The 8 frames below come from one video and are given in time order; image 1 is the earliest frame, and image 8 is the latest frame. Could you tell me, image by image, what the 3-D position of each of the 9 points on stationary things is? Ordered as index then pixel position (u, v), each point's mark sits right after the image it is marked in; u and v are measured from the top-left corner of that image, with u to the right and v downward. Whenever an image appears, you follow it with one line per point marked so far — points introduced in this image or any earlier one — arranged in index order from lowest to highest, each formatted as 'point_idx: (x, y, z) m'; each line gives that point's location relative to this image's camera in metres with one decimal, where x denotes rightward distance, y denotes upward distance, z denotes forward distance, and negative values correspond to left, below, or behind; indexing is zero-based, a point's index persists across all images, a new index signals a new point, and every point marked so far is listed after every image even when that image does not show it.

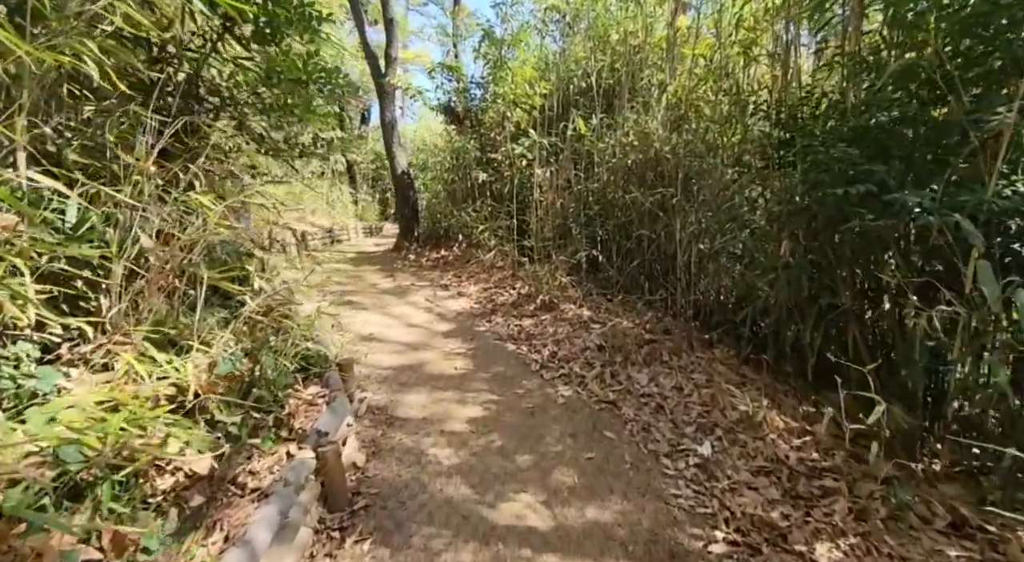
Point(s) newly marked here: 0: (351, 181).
0: (-2.9, +1.8, +10.0) m
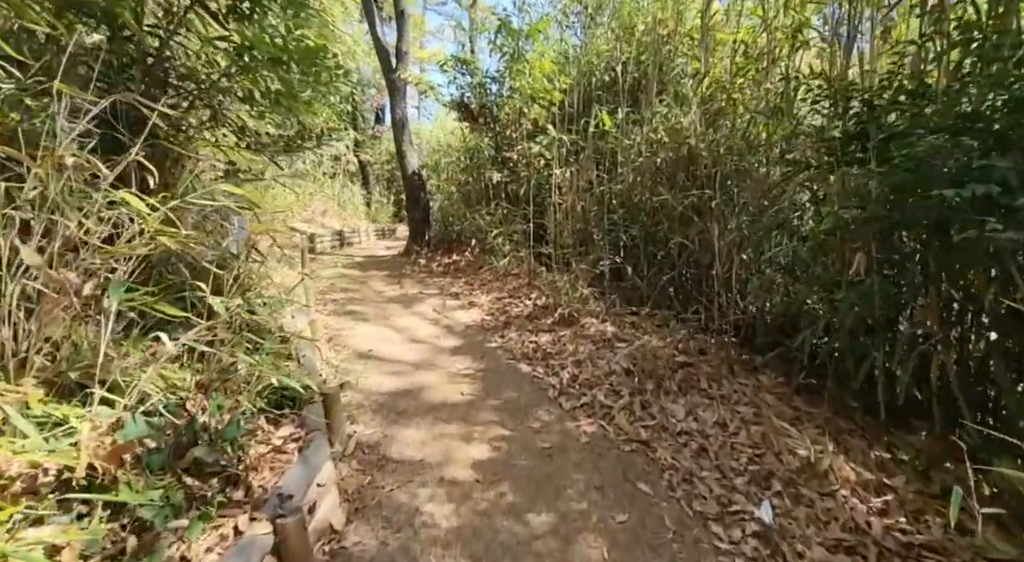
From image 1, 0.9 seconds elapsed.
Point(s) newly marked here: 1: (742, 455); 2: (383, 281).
0: (-2.6, +1.8, +9.8) m
1: (+0.8, -0.6, +1.9) m
2: (-1.1, 0.0, +4.8) m
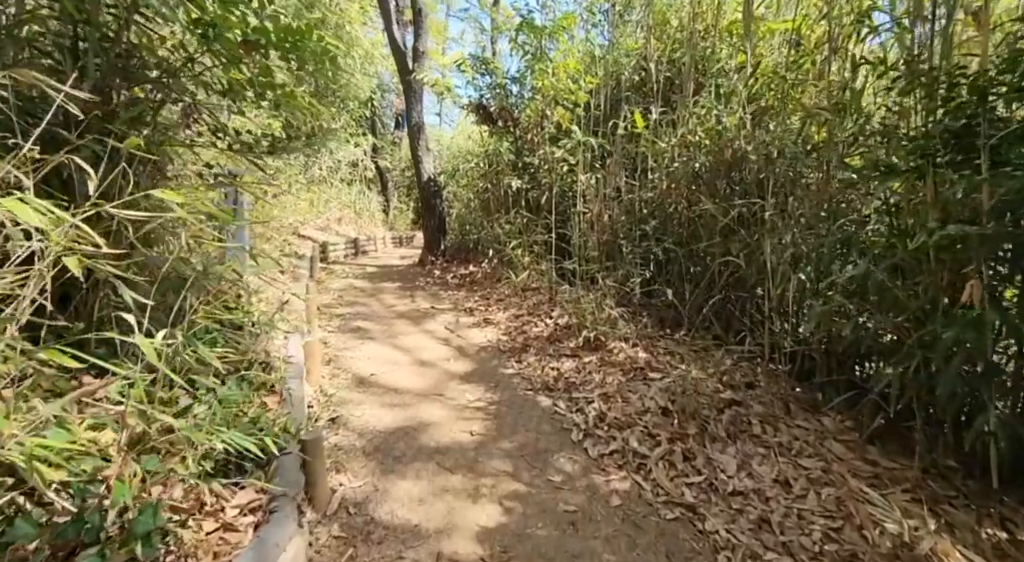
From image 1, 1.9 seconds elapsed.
0: (-2.2, +1.6, +9.6) m
1: (+0.8, -0.7, +1.5) m
2: (-1.0, -0.1, +4.5) m
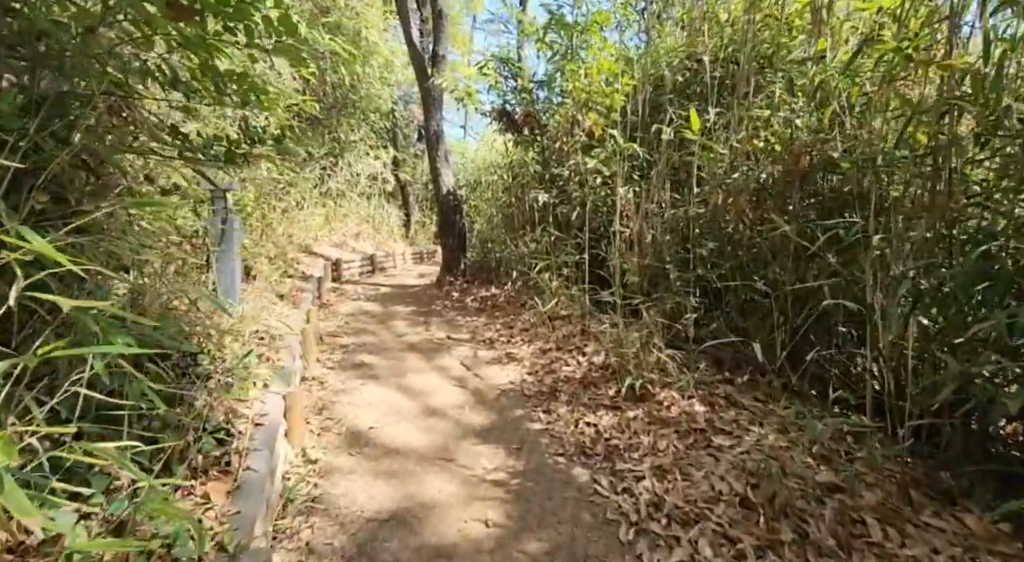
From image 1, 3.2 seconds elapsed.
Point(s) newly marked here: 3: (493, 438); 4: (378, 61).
0: (-1.8, +1.3, +9.2) m
1: (+0.9, -0.8, +1.0) m
2: (-0.8, -0.3, +4.1) m
3: (-0.1, -0.6, +2.2) m
4: (-1.7, +2.8, +7.0) m
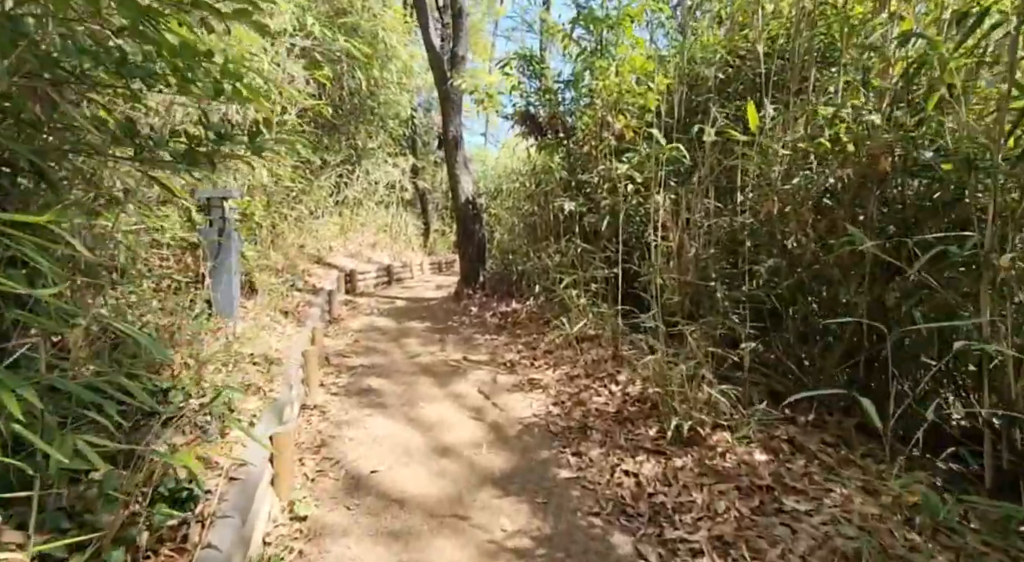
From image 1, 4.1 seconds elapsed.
0: (-1.5, +1.1, +9.0) m
1: (+0.9, -0.9, +0.6) m
2: (-0.6, -0.4, +3.8) m
3: (0.0, -0.7, +1.9) m
4: (-1.4, +2.6, +6.8) m
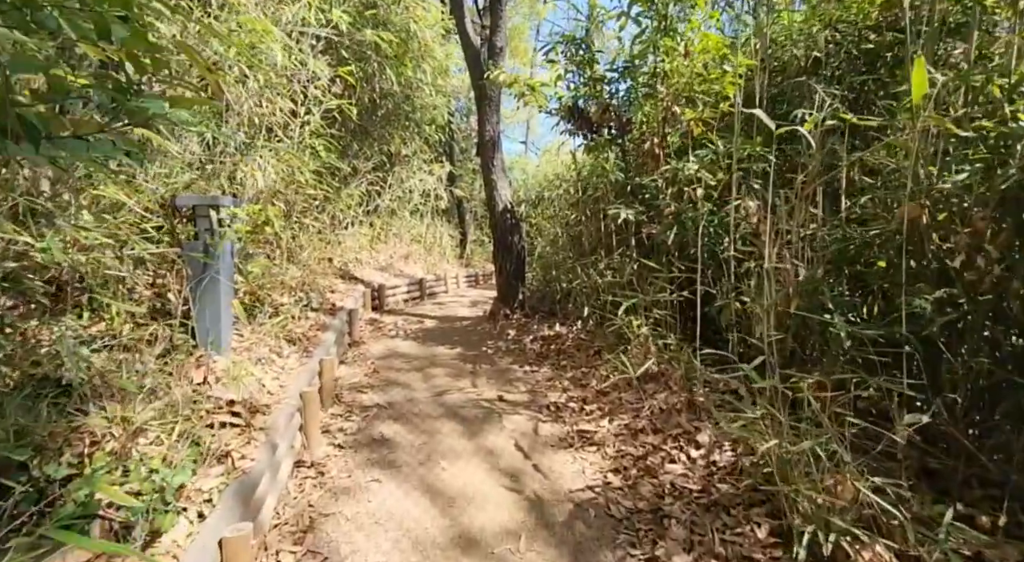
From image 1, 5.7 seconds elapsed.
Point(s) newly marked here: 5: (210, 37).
0: (-0.8, +0.9, +8.5) m
1: (+0.9, -0.9, 0.0) m
2: (-0.4, -0.5, +3.2) m
3: (+0.1, -0.8, +1.3) m
4: (-0.9, +2.5, +6.3) m
5: (-1.6, +1.3, +3.0) m
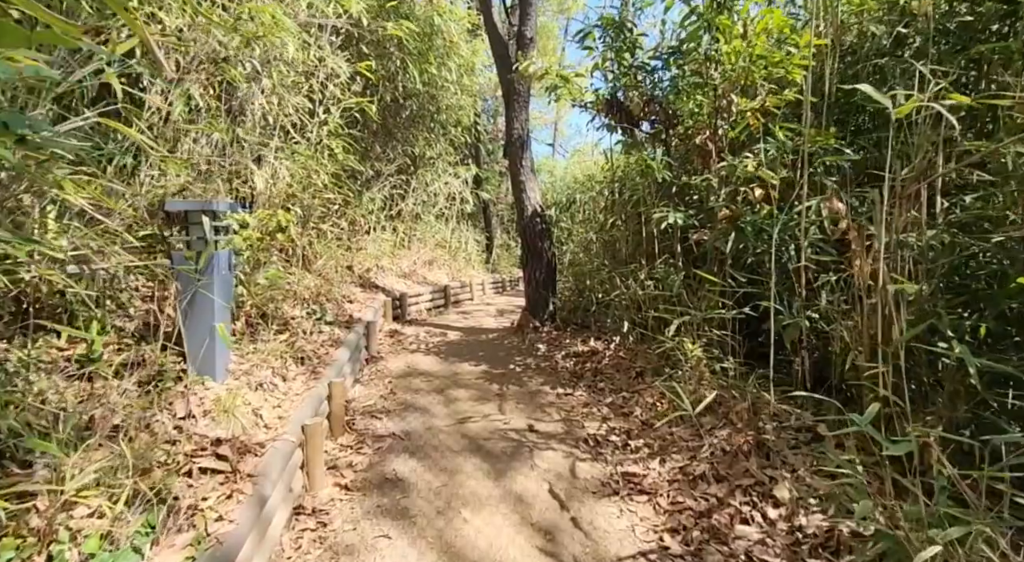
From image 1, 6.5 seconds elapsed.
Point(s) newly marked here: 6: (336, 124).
0: (-0.4, +0.8, +8.2) m
1: (+0.9, -1.0, -0.4) m
2: (-0.2, -0.6, +2.9) m
3: (+0.2, -0.8, +0.9) m
4: (-0.6, +2.4, +6.0) m
5: (-1.5, +1.3, +2.7) m
6: (-1.3, +1.2, +4.1) m
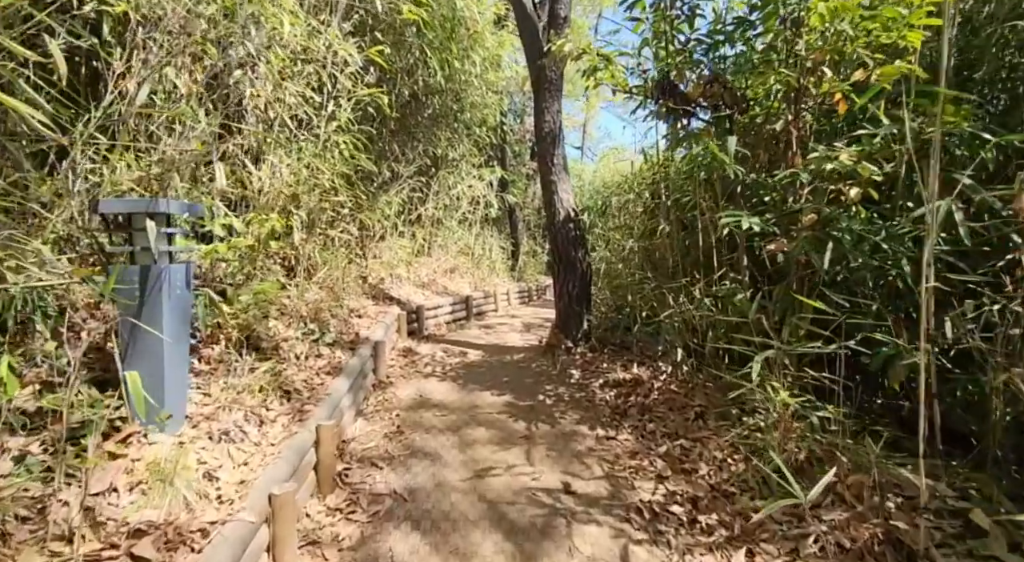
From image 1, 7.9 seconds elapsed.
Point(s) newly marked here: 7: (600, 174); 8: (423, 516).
0: (0.0, +0.7, +7.7) m
1: (+0.9, -1.0, -1.0) m
2: (-0.1, -0.7, +2.4) m
3: (+0.2, -0.9, +0.4) m
4: (-0.3, +2.3, +5.6) m
5: (-1.3, +1.2, +2.3) m
6: (-1.1, +1.1, +3.7) m
7: (+0.8, +1.0, +4.9) m
8: (-0.3, -0.8, +1.8) m
